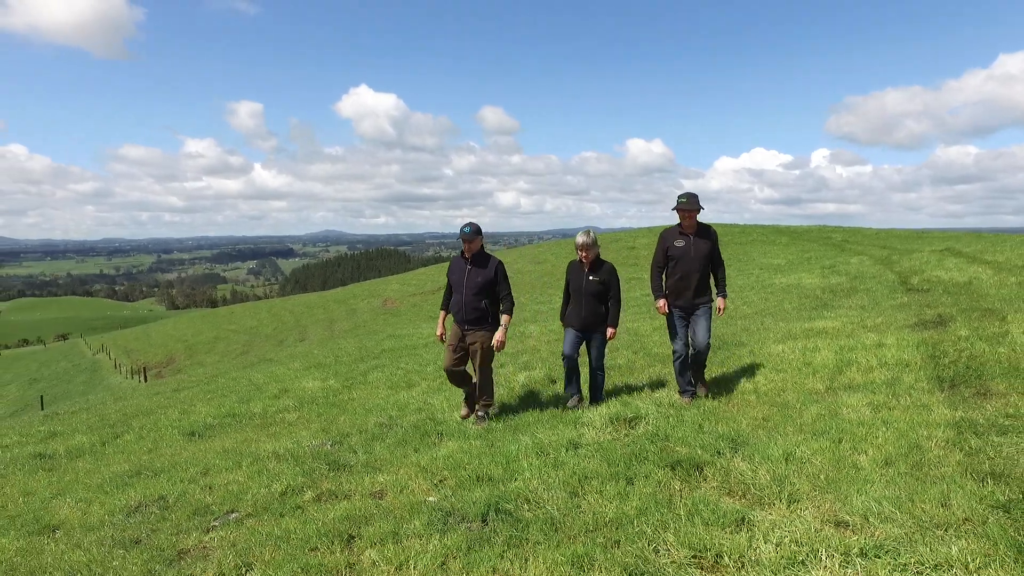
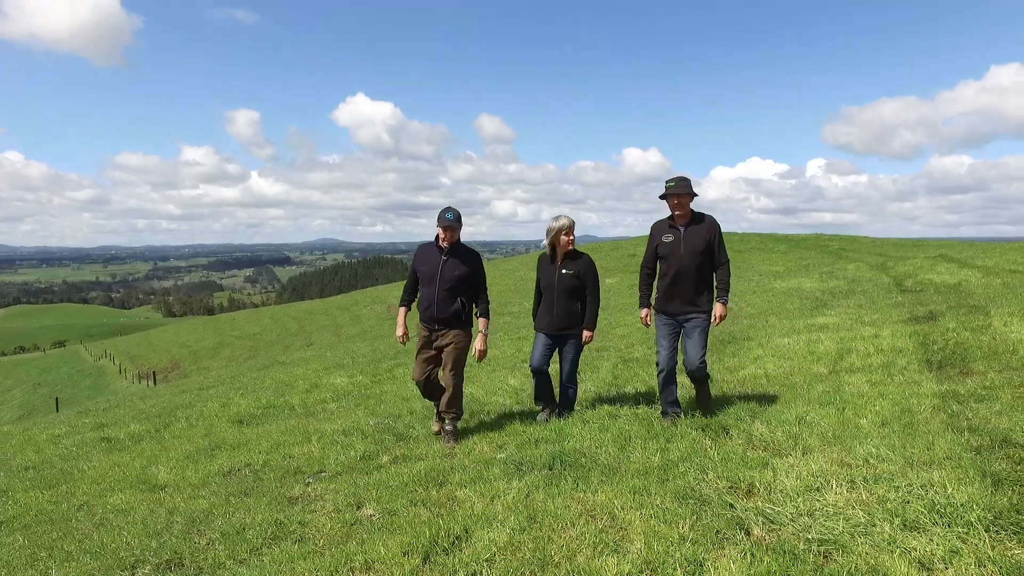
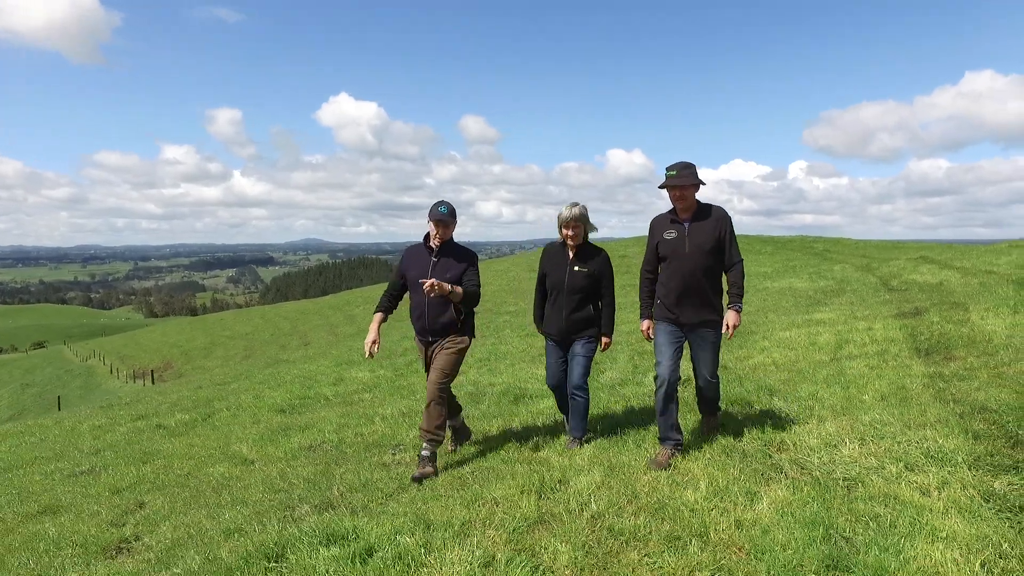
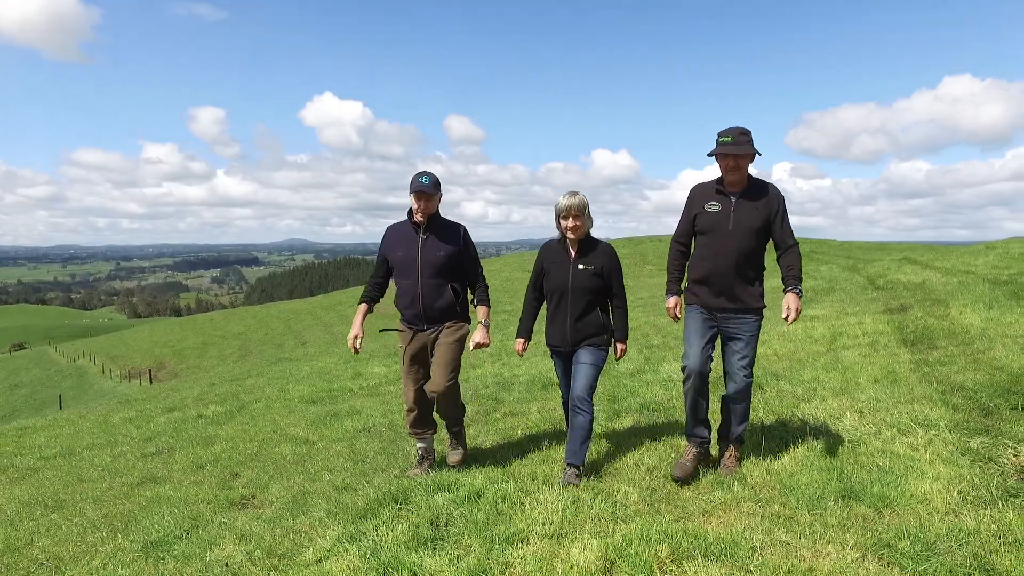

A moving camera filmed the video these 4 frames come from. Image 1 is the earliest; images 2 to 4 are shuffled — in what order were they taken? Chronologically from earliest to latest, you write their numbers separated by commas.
2, 3, 4
